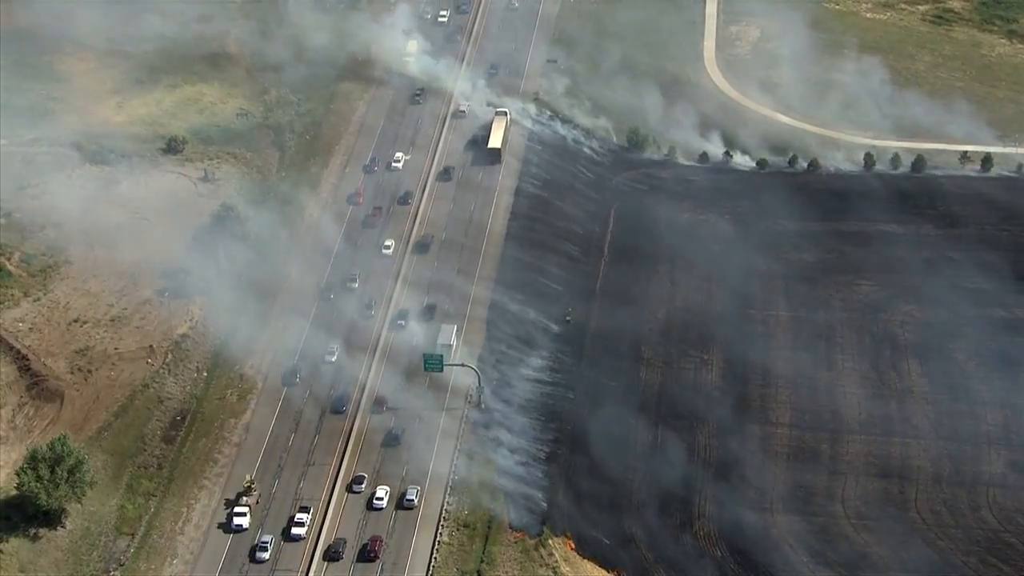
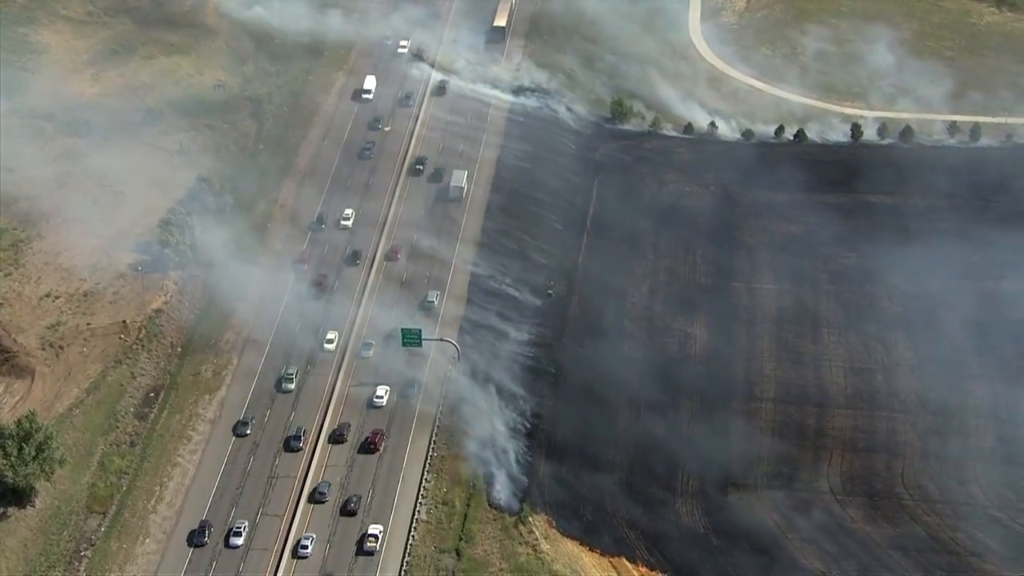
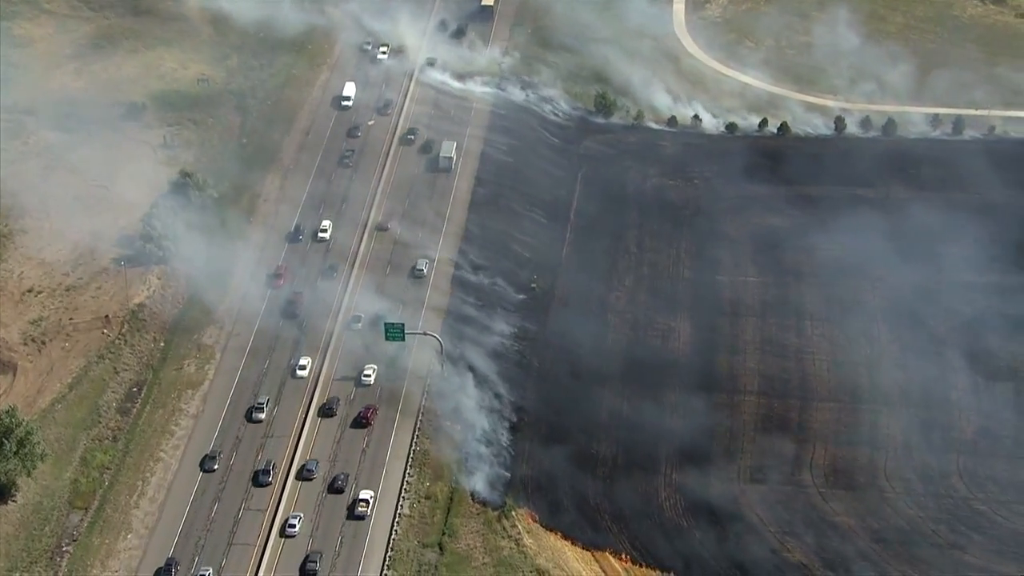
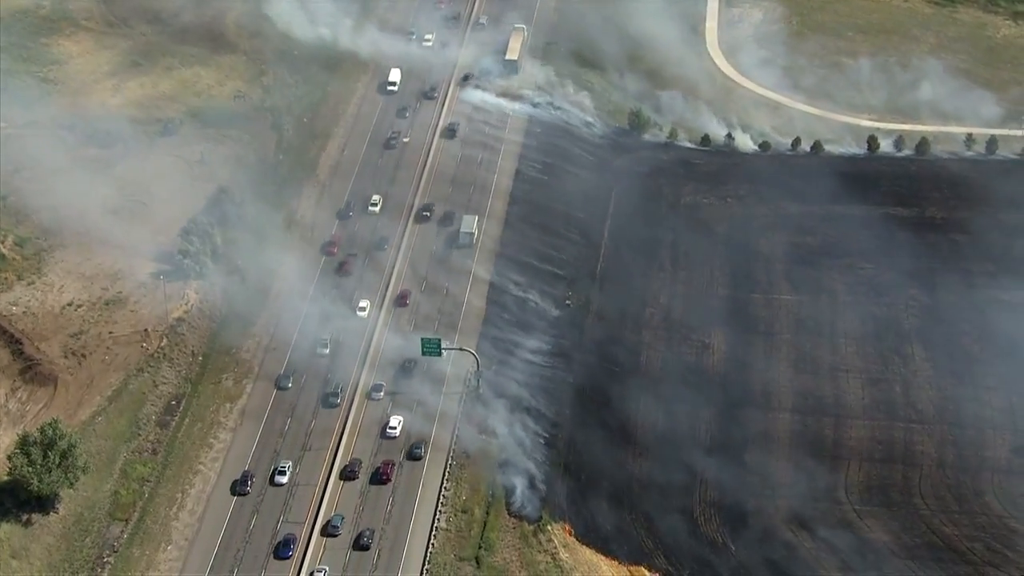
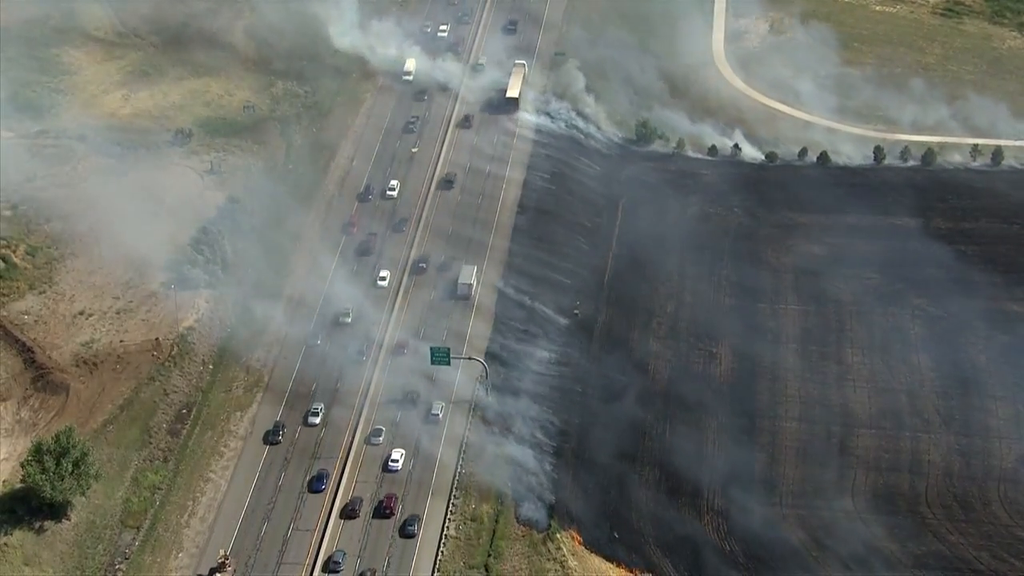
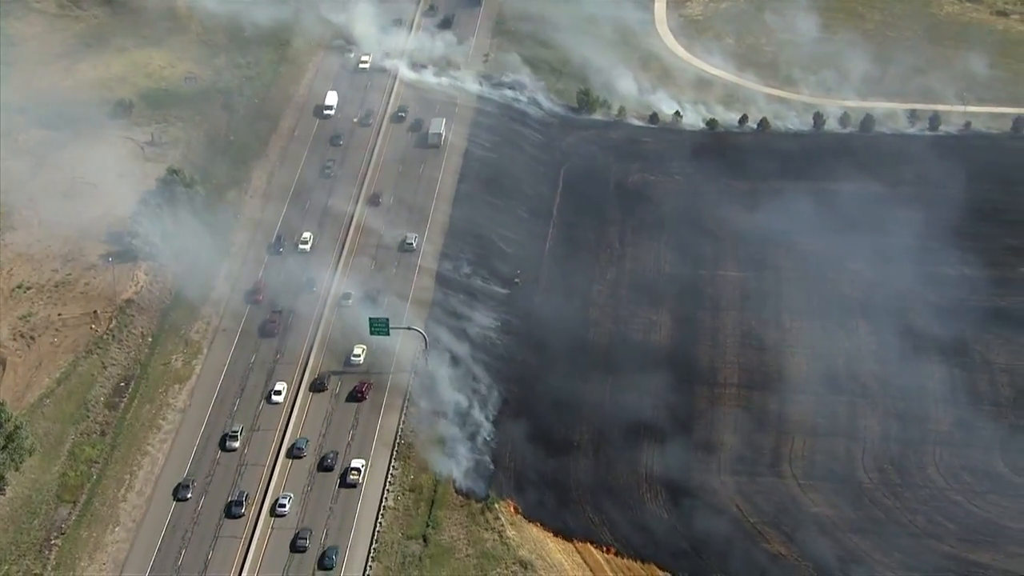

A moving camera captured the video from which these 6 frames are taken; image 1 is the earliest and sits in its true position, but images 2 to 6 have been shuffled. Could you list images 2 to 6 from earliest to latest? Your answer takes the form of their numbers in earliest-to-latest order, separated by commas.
5, 4, 2, 3, 6
